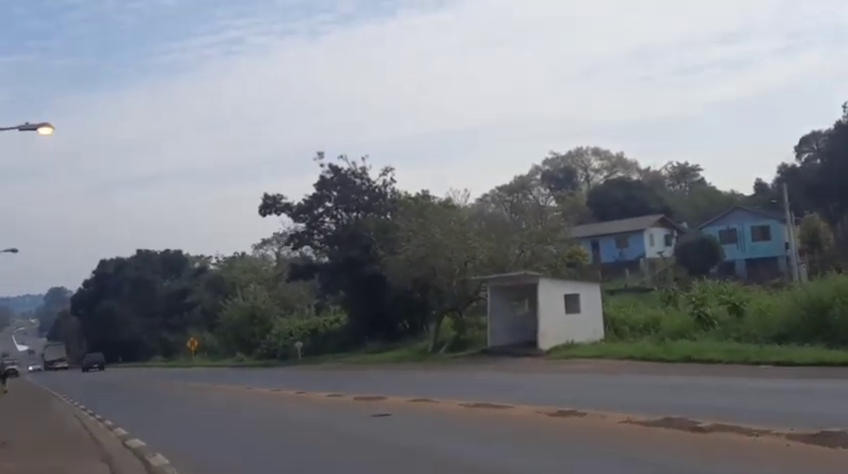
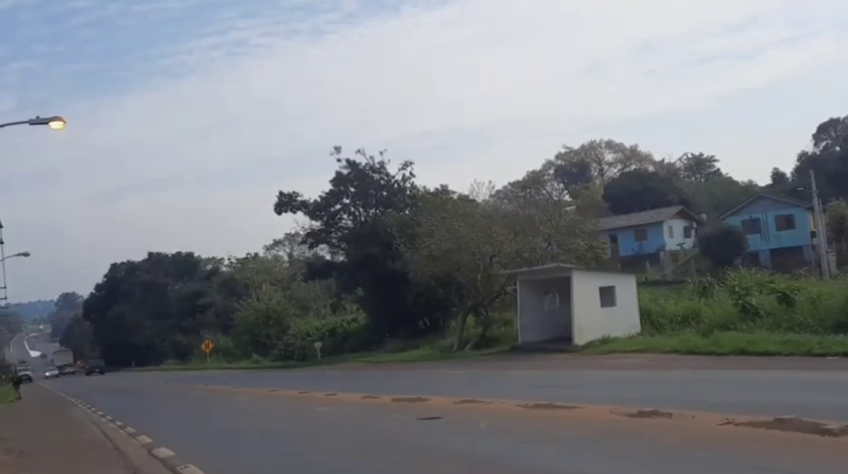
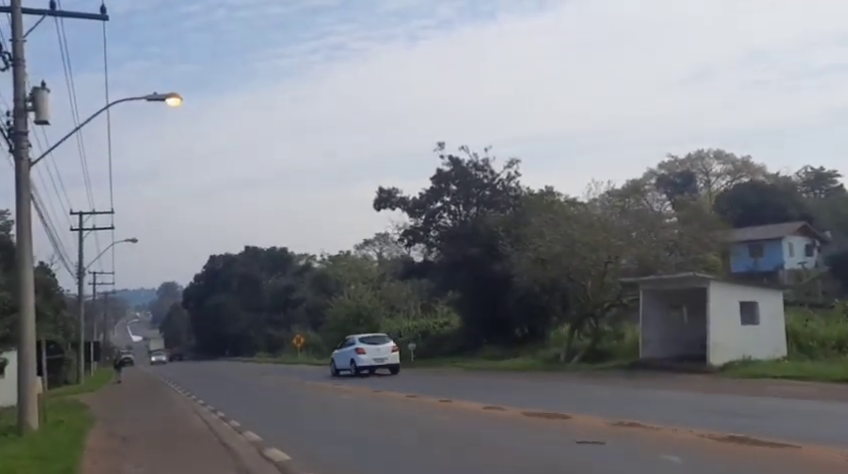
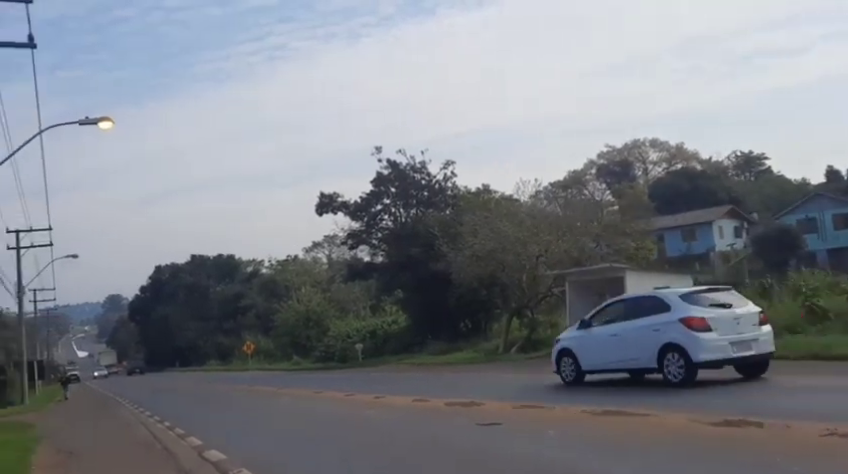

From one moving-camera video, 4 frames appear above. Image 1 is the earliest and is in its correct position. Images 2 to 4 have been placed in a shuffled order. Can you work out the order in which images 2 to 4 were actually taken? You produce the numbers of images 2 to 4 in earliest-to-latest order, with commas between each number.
2, 4, 3
